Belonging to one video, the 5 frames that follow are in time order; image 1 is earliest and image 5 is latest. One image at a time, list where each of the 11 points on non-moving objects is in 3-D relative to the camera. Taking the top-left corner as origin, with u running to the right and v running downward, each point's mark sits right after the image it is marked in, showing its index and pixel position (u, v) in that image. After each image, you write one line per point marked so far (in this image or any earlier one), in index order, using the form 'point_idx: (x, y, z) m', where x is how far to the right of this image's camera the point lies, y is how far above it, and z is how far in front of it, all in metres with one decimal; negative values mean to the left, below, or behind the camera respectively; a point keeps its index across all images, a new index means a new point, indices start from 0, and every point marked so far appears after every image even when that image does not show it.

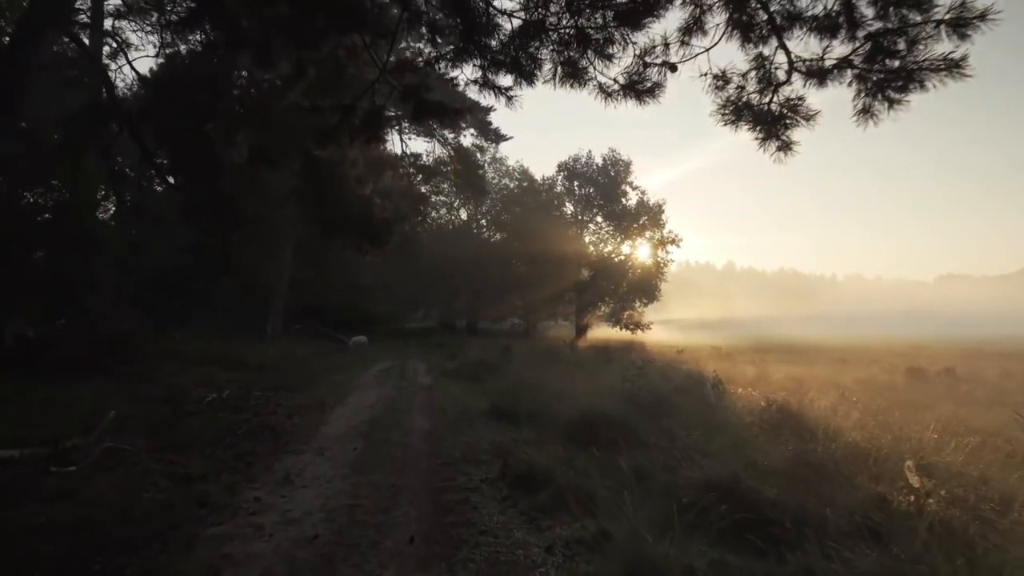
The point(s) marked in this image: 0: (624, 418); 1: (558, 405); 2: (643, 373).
0: (+1.9, -2.2, +11.1) m
1: (+1.0, -2.4, +12.9) m
2: (+3.3, -2.2, +16.3) m
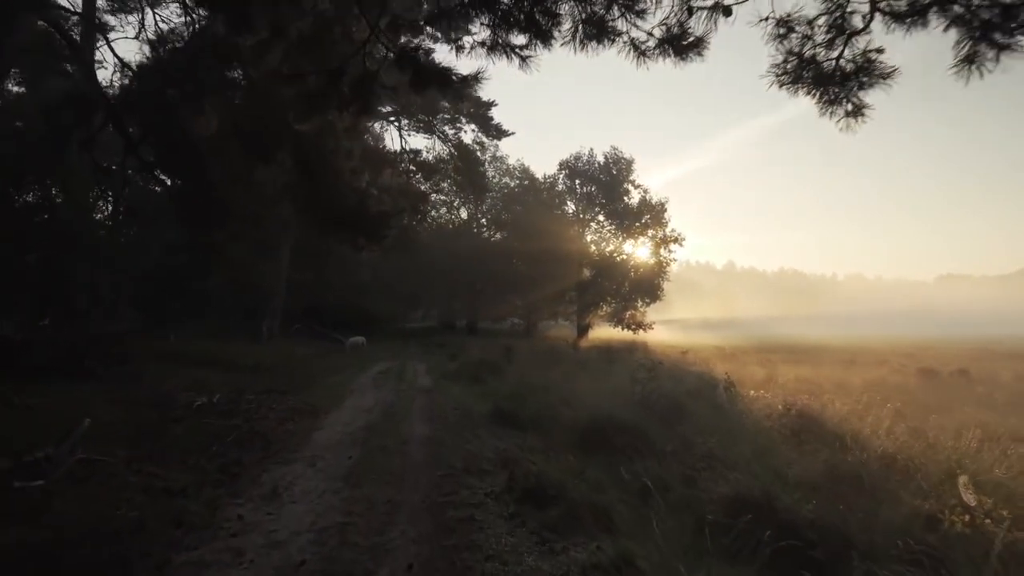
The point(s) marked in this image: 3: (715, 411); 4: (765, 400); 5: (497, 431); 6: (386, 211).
0: (+2.0, -2.2, +10.4) m
1: (+1.0, -2.3, +12.2) m
2: (+3.4, -2.1, +15.7) m
3: (+3.8, -2.3, +12.0) m
4: (+5.4, -2.4, +14.1) m
5: (-0.3, -2.5, +11.3) m
6: (-2.6, +1.6, +13.3) m
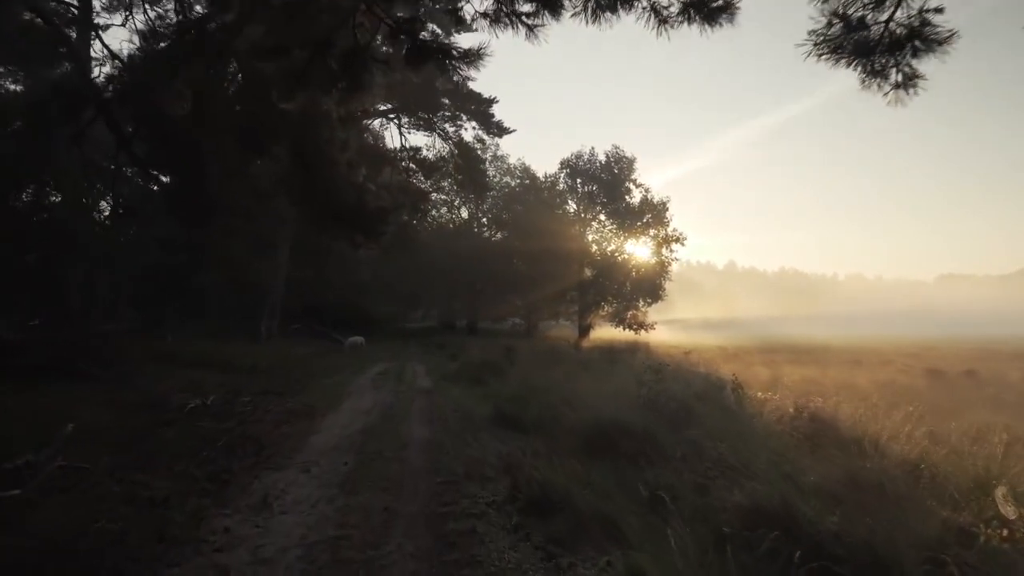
0: (+2.0, -2.1, +10.1) m
1: (+1.1, -2.3, +11.9) m
2: (+3.4, -2.1, +15.3) m
3: (+3.8, -2.3, +11.6) m
4: (+5.5, -2.4, +13.7) m
5: (-0.2, -2.5, +10.9) m
6: (-2.5, +1.6, +12.9) m
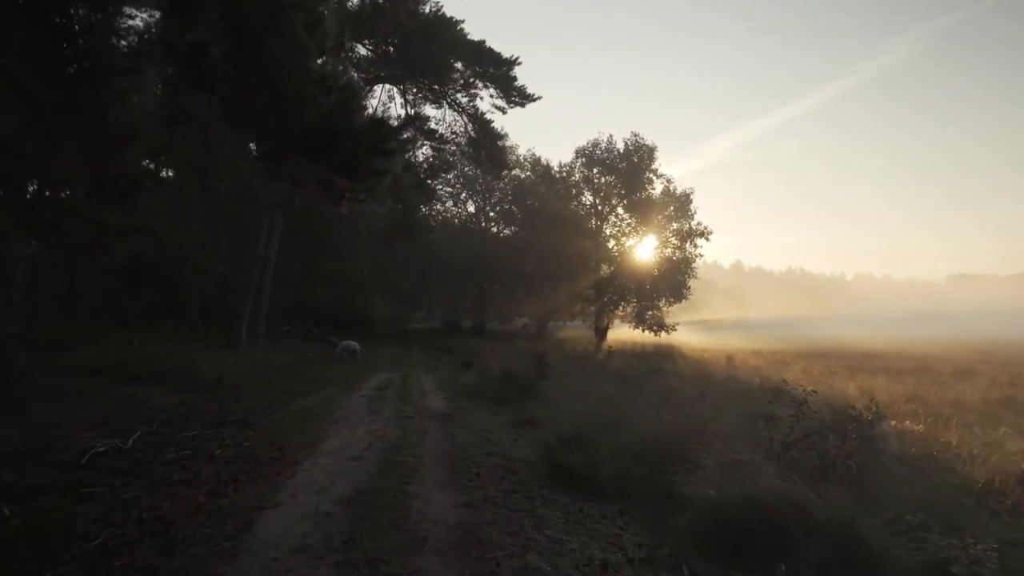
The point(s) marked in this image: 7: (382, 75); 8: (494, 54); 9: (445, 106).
0: (+2.9, -2.0, +5.8) m
1: (+1.9, -2.1, +7.6) m
2: (+4.2, -2.0, +11.0) m
3: (+4.6, -2.1, +7.3) m
4: (+6.3, -2.3, +9.4) m
5: (+0.6, -2.3, +6.7) m
6: (-1.7, +1.8, +8.7) m
7: (-3.4, +5.9, +17.4) m
8: (-0.4, +6.0, +16.2) m
9: (-1.7, +5.1, +17.3) m
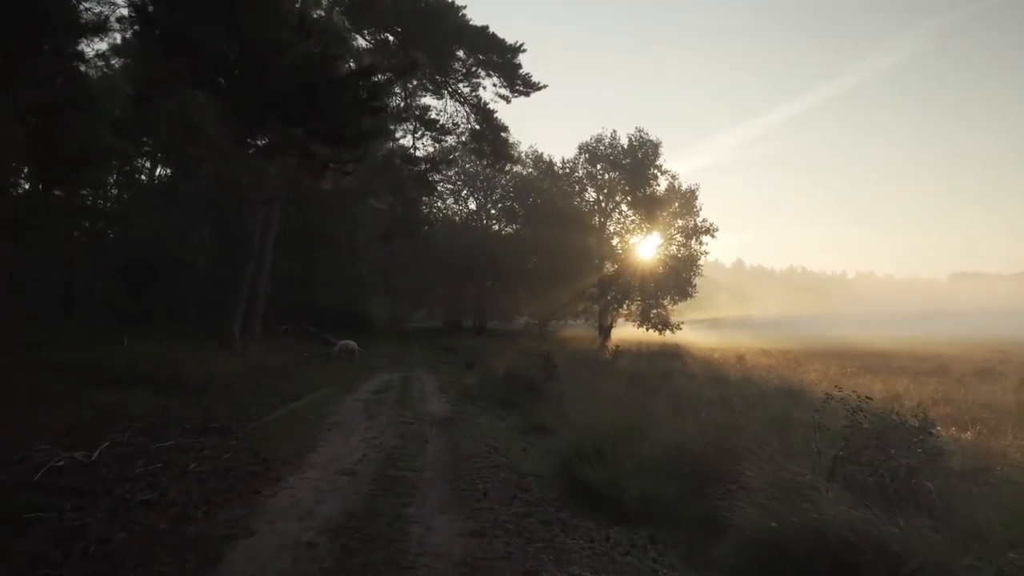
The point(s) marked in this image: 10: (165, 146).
0: (+3.0, -1.9, +4.8) m
1: (+2.0, -2.1, +6.6) m
2: (+4.4, -1.9, +10.0) m
3: (+4.8, -2.0, +6.3) m
4: (+6.5, -2.2, +8.4) m
5: (+0.7, -2.3, +5.7) m
6: (-1.6, +1.8, +7.7) m
7: (-3.3, +6.0, +16.4) m
8: (-0.3, +6.1, +15.2) m
9: (-1.5, +5.2, +16.3) m
10: (-5.8, +2.3, +10.9) m
